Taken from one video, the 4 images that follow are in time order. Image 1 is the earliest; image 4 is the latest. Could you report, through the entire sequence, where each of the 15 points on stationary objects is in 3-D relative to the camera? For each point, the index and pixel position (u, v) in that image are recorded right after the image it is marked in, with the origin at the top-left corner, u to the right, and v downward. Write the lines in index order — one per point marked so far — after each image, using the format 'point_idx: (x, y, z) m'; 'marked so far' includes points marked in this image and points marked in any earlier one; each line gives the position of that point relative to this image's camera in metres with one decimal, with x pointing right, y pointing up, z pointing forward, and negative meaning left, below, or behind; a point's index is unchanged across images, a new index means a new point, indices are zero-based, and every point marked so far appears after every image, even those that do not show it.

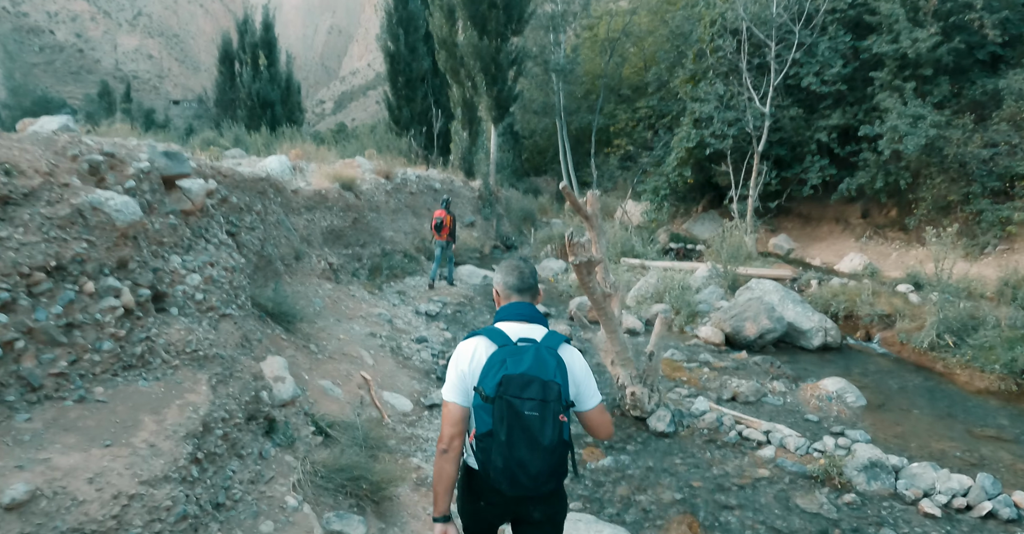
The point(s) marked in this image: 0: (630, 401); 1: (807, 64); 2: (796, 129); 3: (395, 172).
0: (+1.1, -1.2, +5.2) m
1: (+7.7, +5.3, +15.0) m
2: (+7.8, +3.8, +15.7) m
3: (-2.9, +2.3, +14.2) m
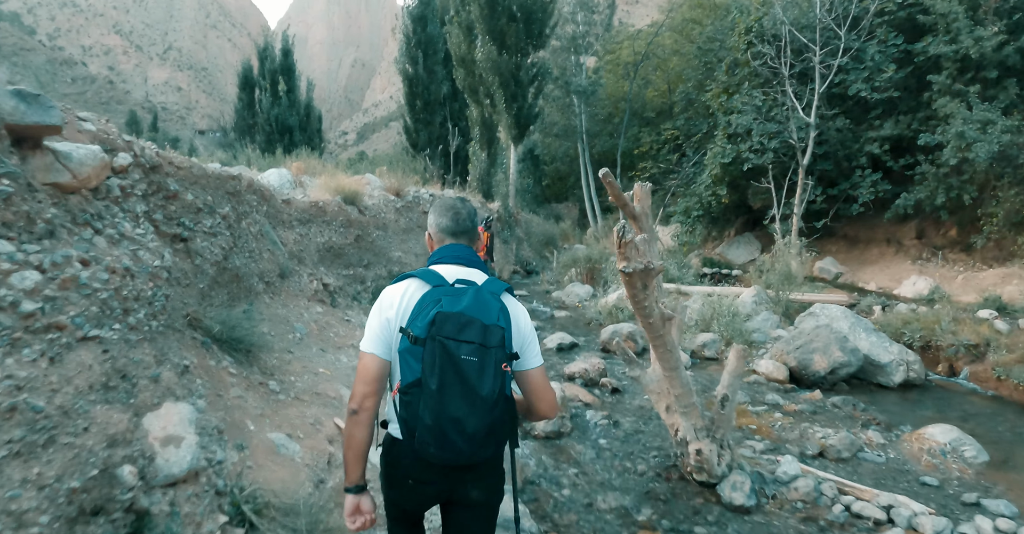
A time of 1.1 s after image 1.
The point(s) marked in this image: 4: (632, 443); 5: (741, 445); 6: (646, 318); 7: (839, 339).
0: (+1.2, -1.3, +3.9) m
1: (+8.2, +4.7, +13.7) m
2: (+8.3, +3.1, +14.4) m
3: (-2.4, +1.8, +13.1) m
4: (+1.0, -1.4, +4.6) m
5: (+1.9, -1.5, +4.7) m
6: (+0.8, -0.3, +3.3) m
7: (+4.1, -0.9, +7.1) m
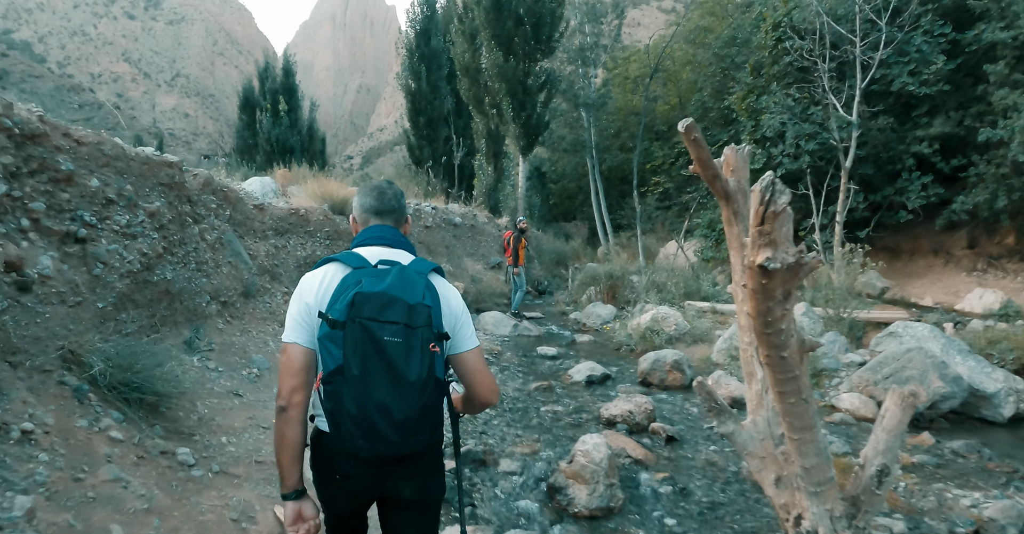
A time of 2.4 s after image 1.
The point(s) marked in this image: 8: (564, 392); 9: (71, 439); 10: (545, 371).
0: (+1.4, -1.3, +2.5) m
1: (+8.4, +4.4, +12.5) m
2: (+8.5, +2.8, +13.1) m
3: (-2.2, +1.4, +11.9) m
4: (+1.1, -1.4, +3.2) m
5: (+2.0, -1.5, +3.3) m
6: (+0.9, -0.3, +2.0) m
7: (+4.2, -1.0, +5.7) m
8: (+0.5, -1.2, +5.5) m
9: (-1.8, -0.7, +2.3) m
10: (+0.4, -1.1, +6.3) m
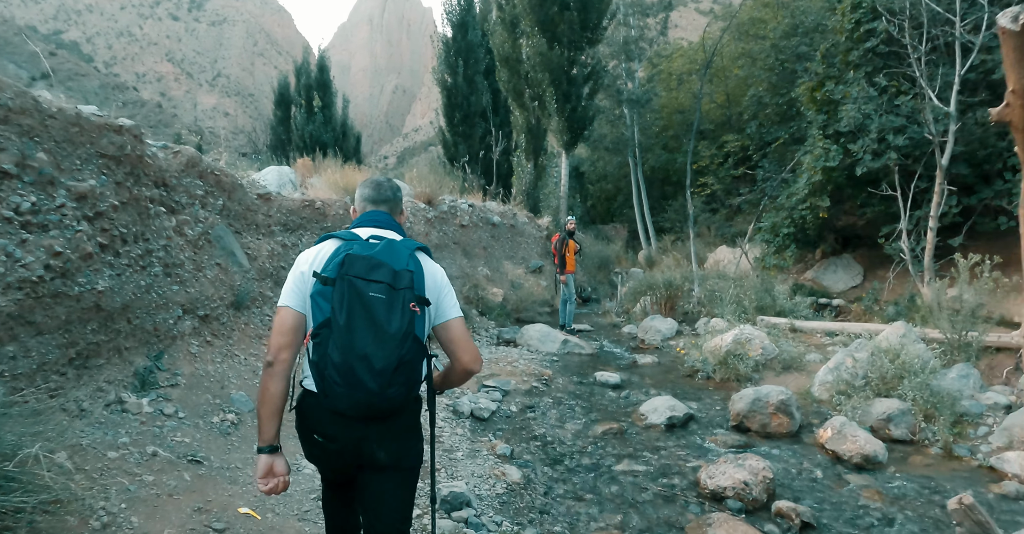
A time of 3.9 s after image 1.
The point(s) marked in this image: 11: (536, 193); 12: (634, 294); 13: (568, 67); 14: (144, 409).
0: (+1.7, -1.4, +1.2) m
1: (+9.3, +4.2, +10.8) m
2: (+9.4, +2.6, +11.4) m
3: (-1.3, +1.3, +10.8) m
4: (+1.5, -1.5, +1.9) m
5: (+2.4, -1.6, +1.9) m
6: (+1.2, -0.4, +0.7) m
7: (+4.7, -1.1, +4.3) m
8: (+1.0, -1.3, +4.3) m
9: (-1.5, -0.7, +1.2) m
10: (+0.9, -1.2, +5.1) m
11: (+0.8, +2.4, +18.5) m
12: (+2.4, -0.5, +11.1) m
13: (+1.6, +5.8, +16.5) m
14: (-1.7, -0.7, +2.6) m
